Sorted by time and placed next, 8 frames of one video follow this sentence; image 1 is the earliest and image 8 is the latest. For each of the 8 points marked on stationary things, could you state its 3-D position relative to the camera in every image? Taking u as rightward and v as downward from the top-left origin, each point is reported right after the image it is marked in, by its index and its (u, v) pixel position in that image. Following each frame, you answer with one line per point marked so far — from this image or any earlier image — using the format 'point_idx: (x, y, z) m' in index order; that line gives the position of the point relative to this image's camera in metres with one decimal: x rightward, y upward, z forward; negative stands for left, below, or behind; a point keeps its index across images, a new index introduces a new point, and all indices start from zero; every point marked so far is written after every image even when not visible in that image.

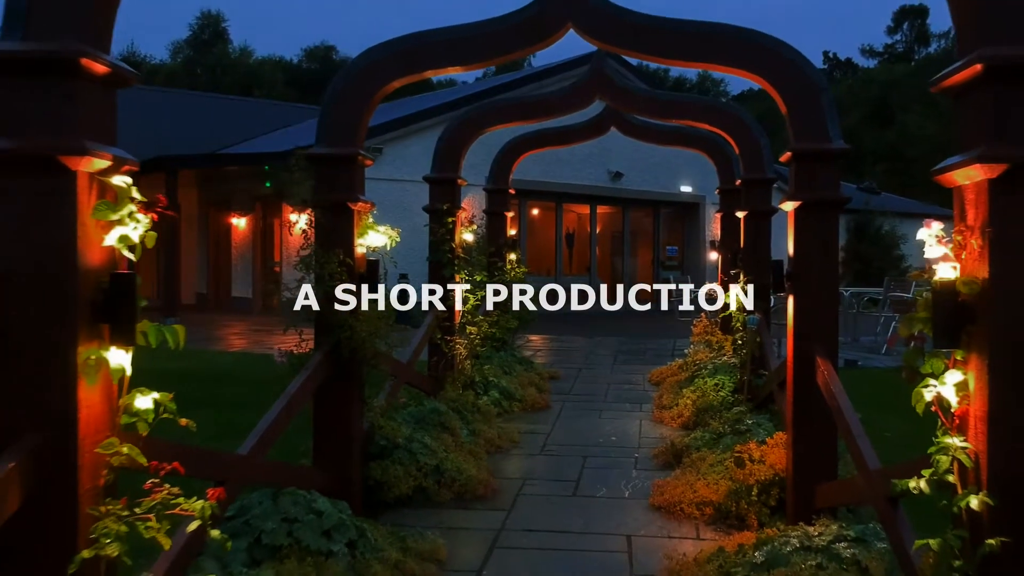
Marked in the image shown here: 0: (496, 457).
0: (-0.1, -0.8, +5.0) m
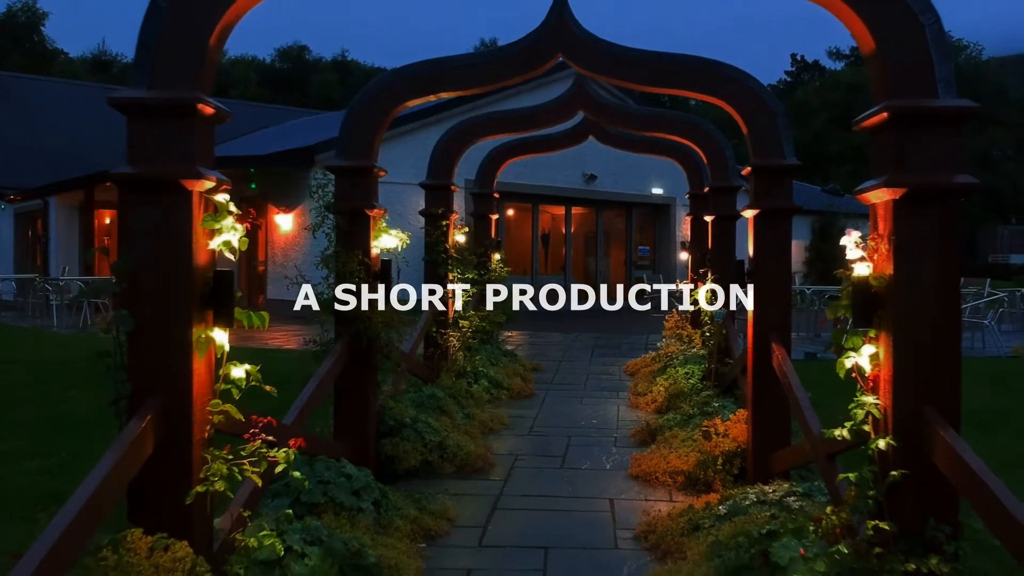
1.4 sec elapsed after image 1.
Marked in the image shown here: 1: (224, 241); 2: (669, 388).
0: (-0.1, -0.8, +5.5) m
1: (-0.7, +0.1, +2.5) m
2: (+1.0, -0.6, +6.0) m
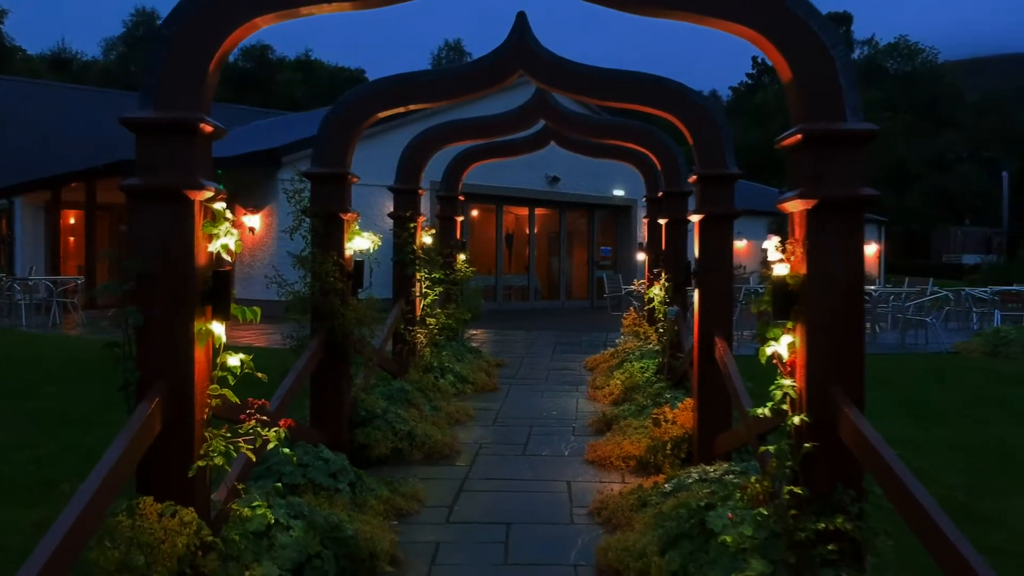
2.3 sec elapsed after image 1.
0: (-0.3, -0.8, +5.8) m
1: (-0.8, +0.1, +2.8) m
2: (+0.7, -0.6, +6.4) m
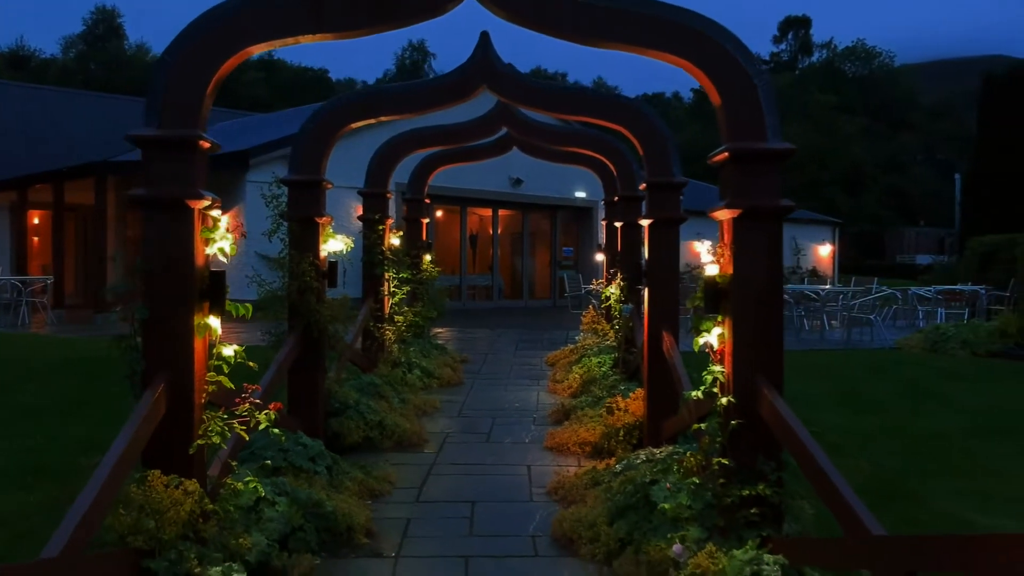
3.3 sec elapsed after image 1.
0: (-0.6, -0.8, +6.1) m
1: (-0.9, +0.1, +3.1) m
2: (+0.5, -0.6, +6.7) m
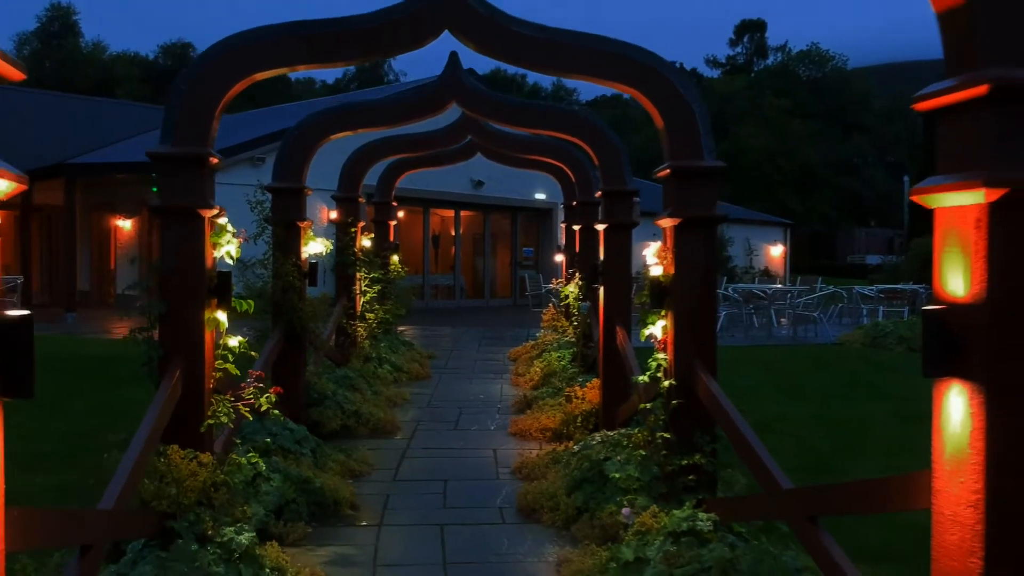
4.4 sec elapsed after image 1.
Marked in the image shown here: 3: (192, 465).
0: (-0.8, -0.8, +6.6) m
1: (-1.0, +0.1, +3.5) m
2: (+0.2, -0.6, +7.2) m
3: (-1.0, -0.6, +3.2) m
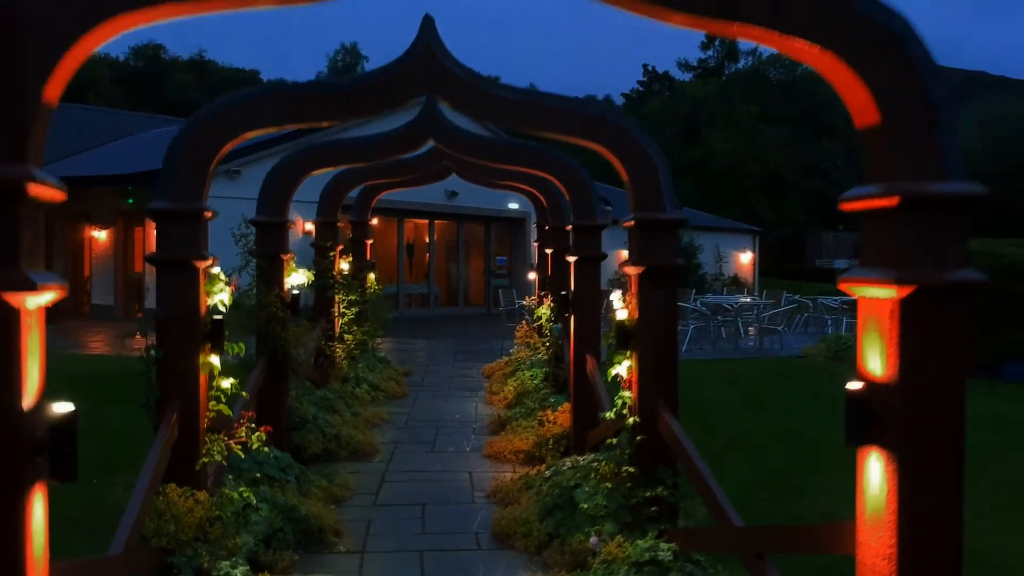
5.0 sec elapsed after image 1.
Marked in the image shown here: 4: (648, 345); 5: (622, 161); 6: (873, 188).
0: (-1.0, -1.0, +6.8) m
1: (-1.1, 0.0, +3.7) m
2: (0.0, -0.8, +7.5) m
3: (-1.1, -0.7, +3.4) m
4: (+0.5, -0.2, +3.8) m
5: (+0.4, +0.5, +3.8) m
6: (+0.8, +0.2, +2.0) m
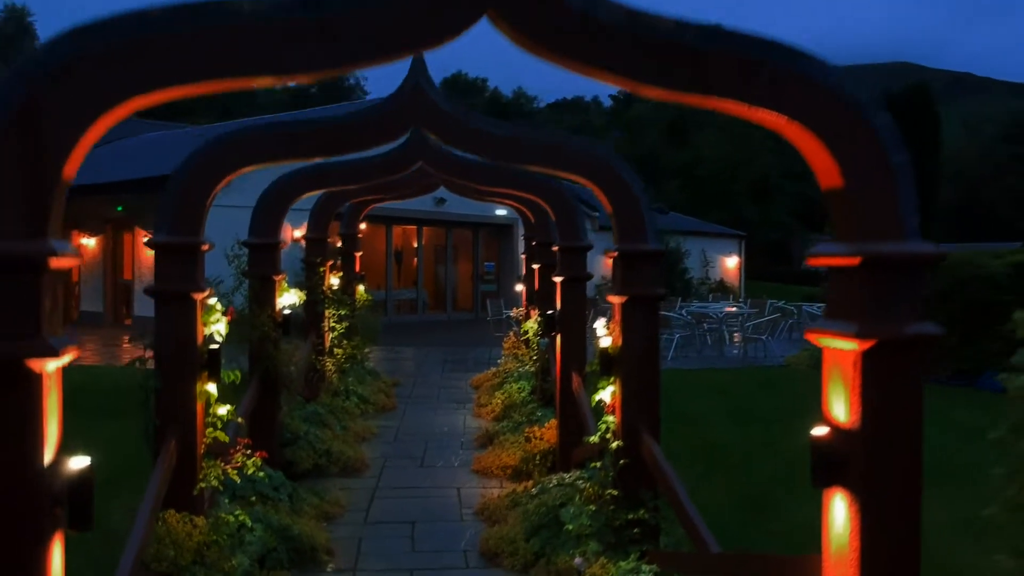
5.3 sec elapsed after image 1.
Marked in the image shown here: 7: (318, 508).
0: (-1.1, -1.1, +6.9) m
1: (-1.2, -0.2, +3.8) m
2: (-0.1, -0.9, +7.6) m
3: (-1.2, -0.9, +3.5) m
4: (+0.5, -0.3, +3.9) m
5: (+0.4, +0.4, +4.0) m
6: (+0.7, +0.1, +2.2) m
7: (-1.0, -1.1, +5.0) m
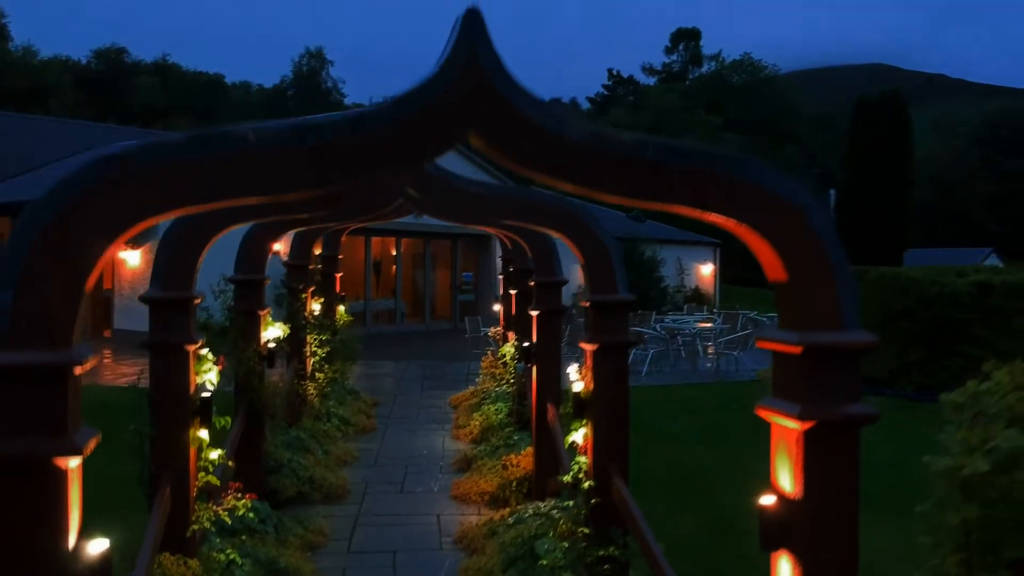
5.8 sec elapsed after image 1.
0: (-1.2, -1.3, +7.1) m
1: (-1.3, -0.4, +4.0) m
2: (-0.2, -1.1, +7.8) m
3: (-1.3, -1.1, +3.7) m
4: (+0.4, -0.5, +4.2) m
5: (+0.3, +0.2, +4.2) m
6: (+0.7, -0.1, +2.4) m
7: (-1.1, -1.4, +5.2) m
